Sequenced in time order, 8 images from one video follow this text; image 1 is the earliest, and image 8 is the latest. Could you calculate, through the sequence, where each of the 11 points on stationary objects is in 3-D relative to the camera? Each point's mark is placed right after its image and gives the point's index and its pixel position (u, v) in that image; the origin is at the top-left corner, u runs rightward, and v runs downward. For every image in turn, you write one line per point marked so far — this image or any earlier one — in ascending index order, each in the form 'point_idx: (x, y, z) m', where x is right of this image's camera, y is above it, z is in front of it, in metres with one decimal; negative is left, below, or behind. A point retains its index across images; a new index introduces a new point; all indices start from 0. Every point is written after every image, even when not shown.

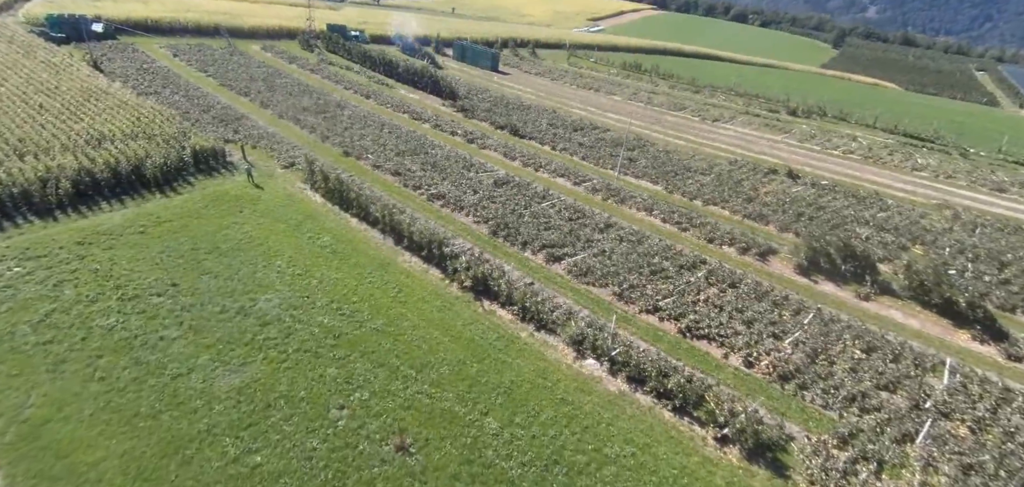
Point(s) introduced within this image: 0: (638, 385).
0: (+4.1, -4.6, +18.0) m
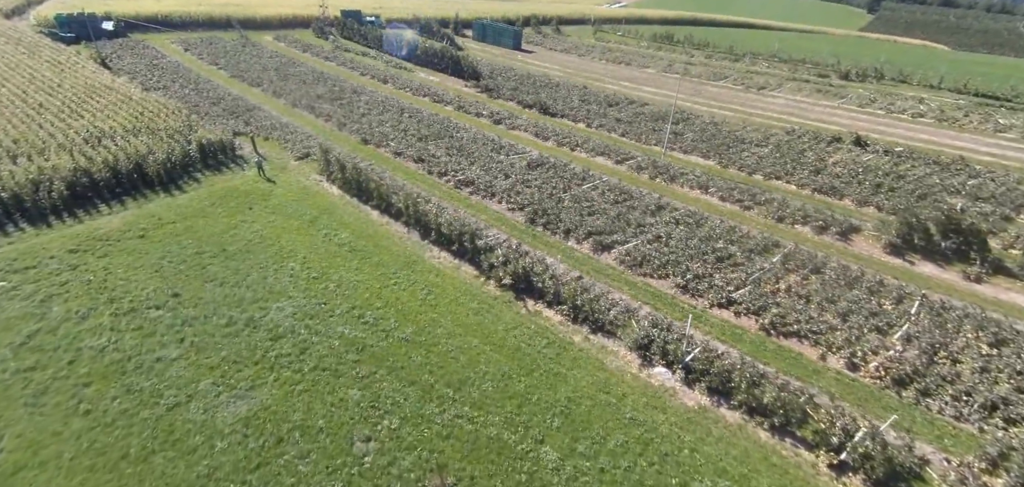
0: (+5.7, -4.2, +14.9) m
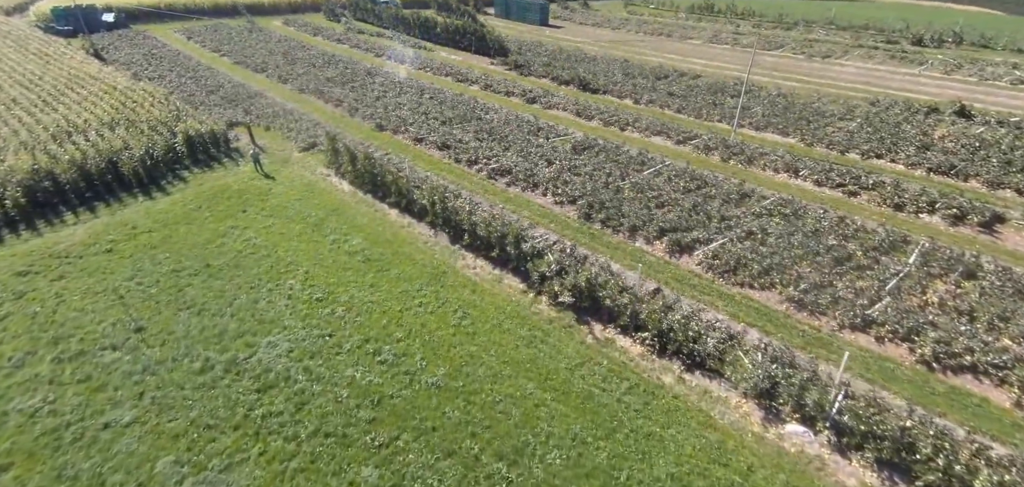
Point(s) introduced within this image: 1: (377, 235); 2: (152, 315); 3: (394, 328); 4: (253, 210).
0: (+7.1, -4.3, +10.3) m
1: (-4.3, +0.3, +17.7) m
2: (-9.2, -1.8, +14.1) m
3: (-3.0, -2.1, +13.9) m
4: (-8.8, +1.1, +18.7) m
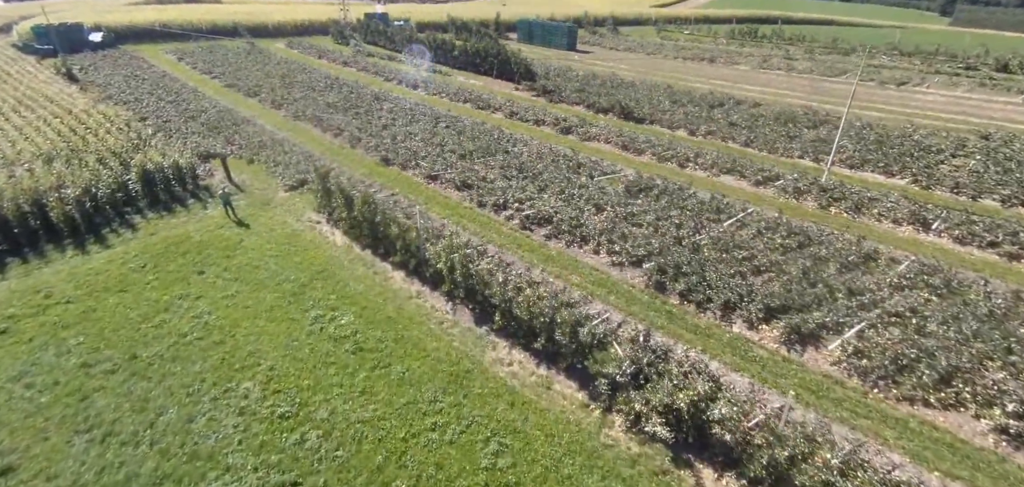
0: (+8.1, -5.8, +5.2) m
1: (-3.2, -1.5, +13.0) m
2: (-8.1, -3.4, +9.4) m
3: (-1.9, -3.7, +9.0) m
4: (-7.6, -0.7, +14.1) m
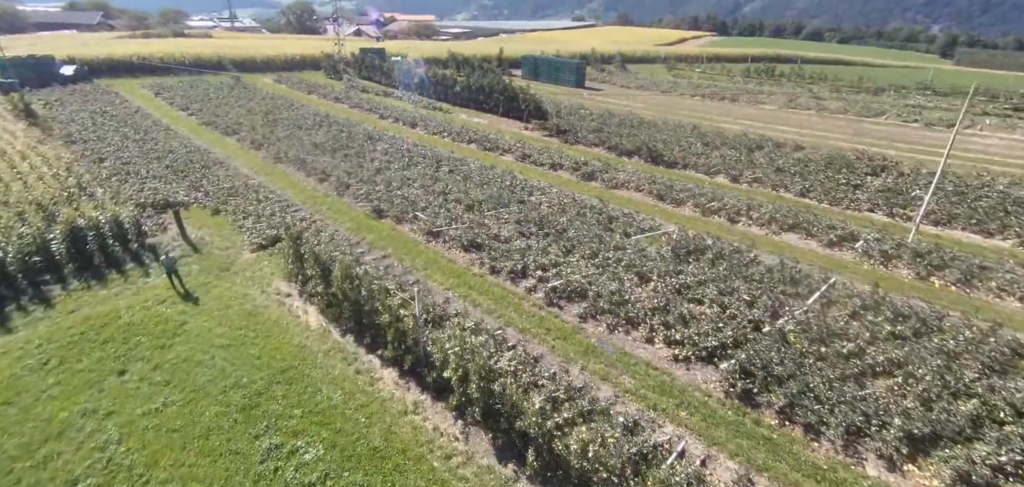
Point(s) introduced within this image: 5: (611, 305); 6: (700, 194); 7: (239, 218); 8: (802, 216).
0: (+8.8, -7.0, +1.3) m
1: (-2.6, -3.2, +9.2) m
2: (-7.5, -4.8, +5.5) m
3: (-1.3, -5.1, +5.2) m
4: (-7.0, -2.4, +10.3) m
5: (+2.2, -1.4, +12.6) m
6: (+6.5, +1.7, +19.0) m
7: (-8.5, +0.8, +17.2) m
8: (+9.1, +0.9, +17.2) m
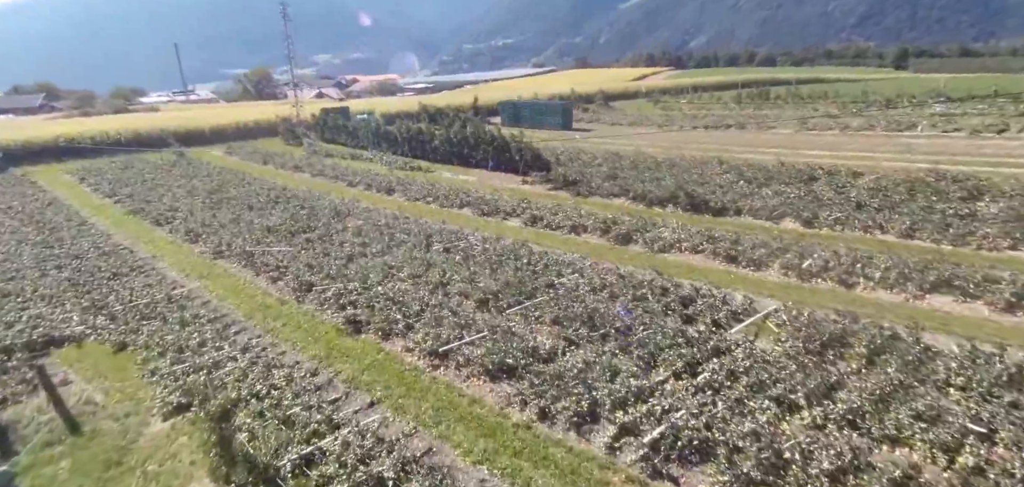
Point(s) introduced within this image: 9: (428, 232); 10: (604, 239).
0: (+10.9, -6.9, -4.0) m
1: (-1.1, -5.0, +3.8) m
2: (-5.7, -6.8, -0.3) m
3: (+0.5, -6.5, -0.4) m
4: (-5.6, -4.9, +4.7) m
5: (+3.4, -3.1, +7.5) m
6: (+7.1, -0.2, +14.4) m
7: (-7.7, -2.4, +11.8) m
8: (+9.8, -0.6, +12.6) m
9: (-2.7, +0.4, +17.7) m
10: (+2.9, +0.2, +17.0) m
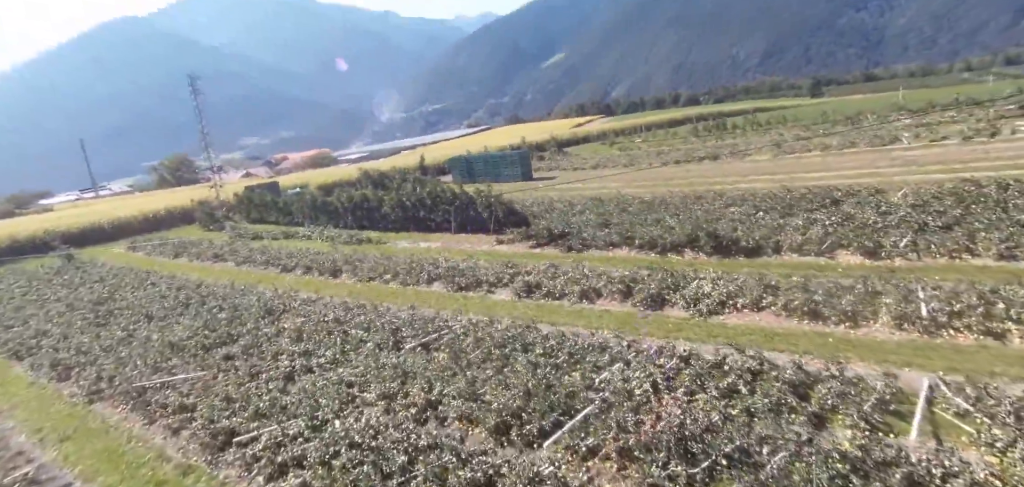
0: (+13.4, -5.3, -7.6) m
1: (+0.7, -5.6, -1.0) m
2: (-3.3, -7.4, -5.7) m
3: (+2.8, -6.4, -5.0) m
4: (-3.9, -6.0, -0.4) m
5: (+4.6, -3.6, +3.3) m
6: (+7.3, -1.0, +10.8) m
7: (-6.8, -4.6, +6.6) m
8: (+10.1, -0.9, +9.3) m
9: (-2.8, -1.9, +13.2) m
10: (+2.8, -1.4, +13.1) m
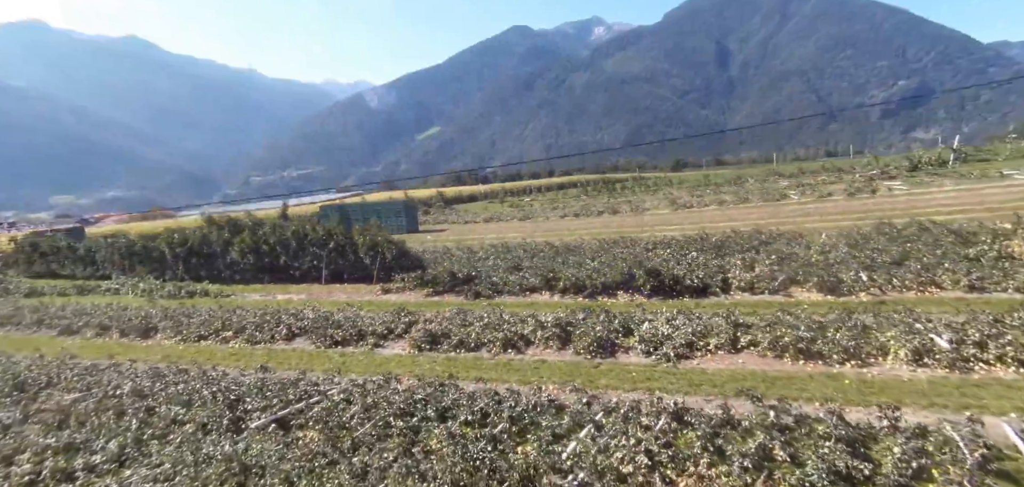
0: (+15.8, -3.2, -8.4) m
1: (+2.0, -4.2, -4.5) m
2: (-1.0, -5.3, -10.1) m
3: (+4.9, -4.4, -8.2) m
4: (-2.6, -4.6, -5.0) m
5: (+4.9, -2.8, +0.7) m
6: (+6.0, -1.3, +8.9) m
7: (-6.9, -4.0, +1.4) m
8: (+9.1, -1.0, +7.9) m
9: (-4.3, -2.4, +9.0) m
10: (+1.1, -1.9, +10.1) m
